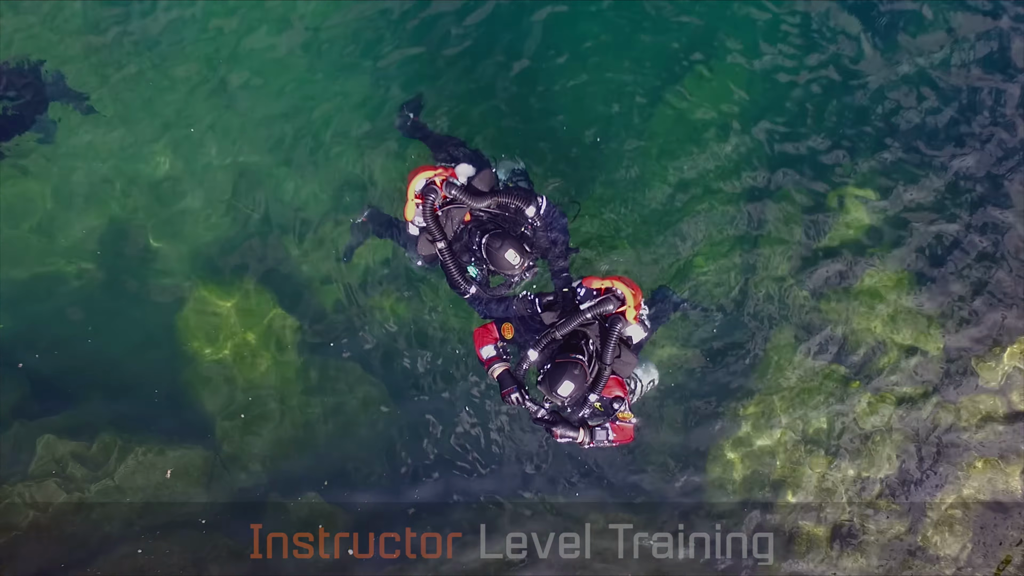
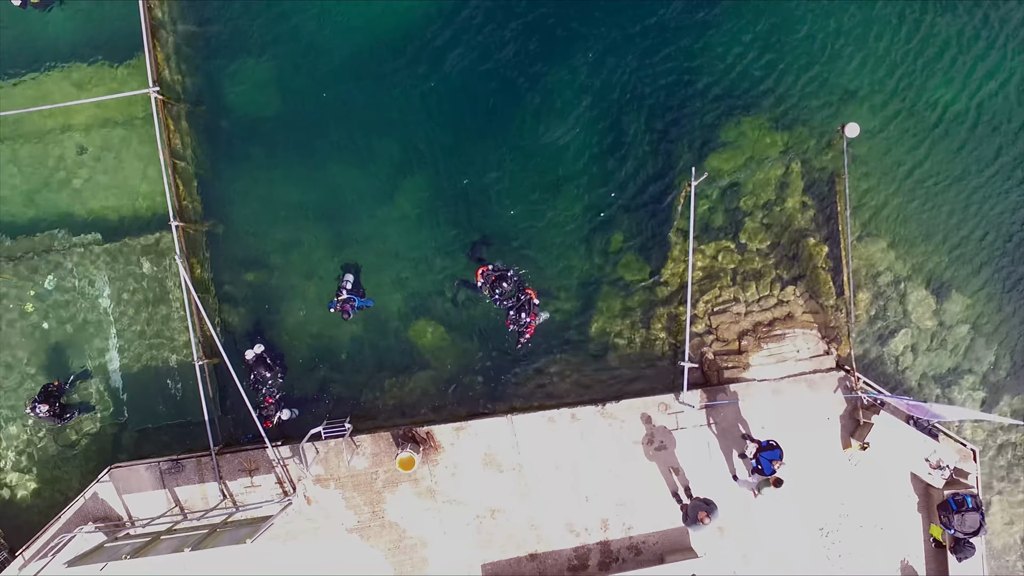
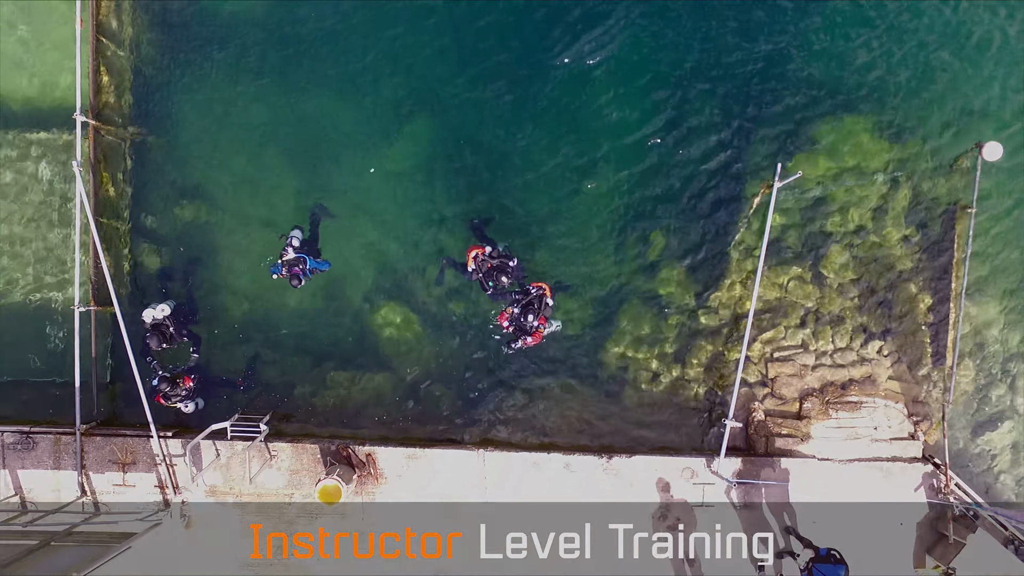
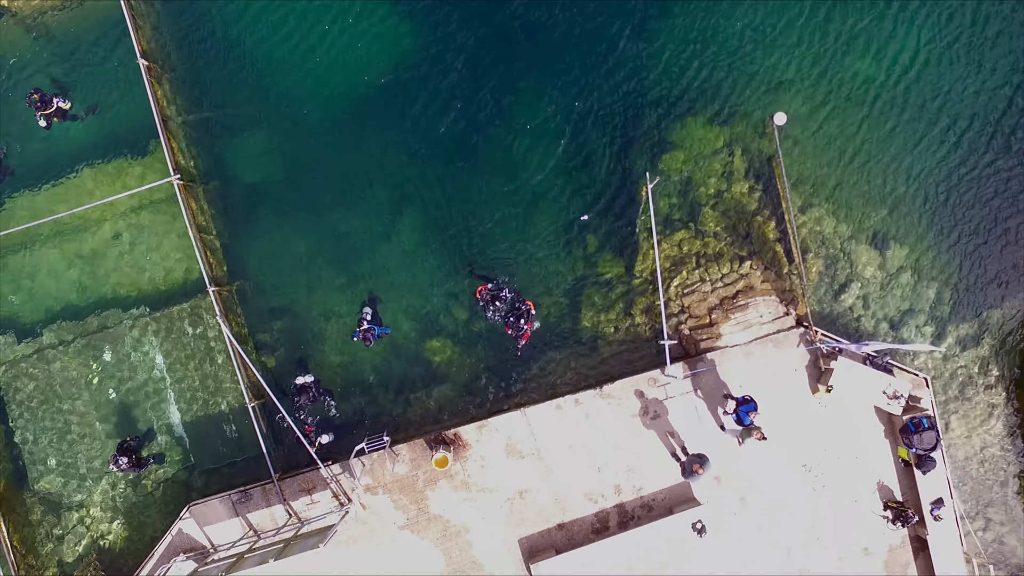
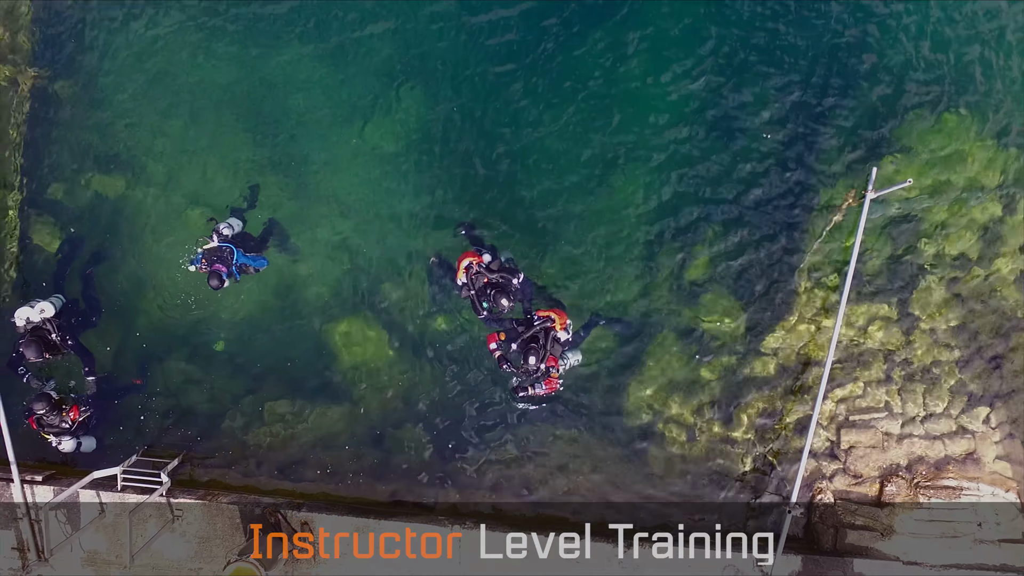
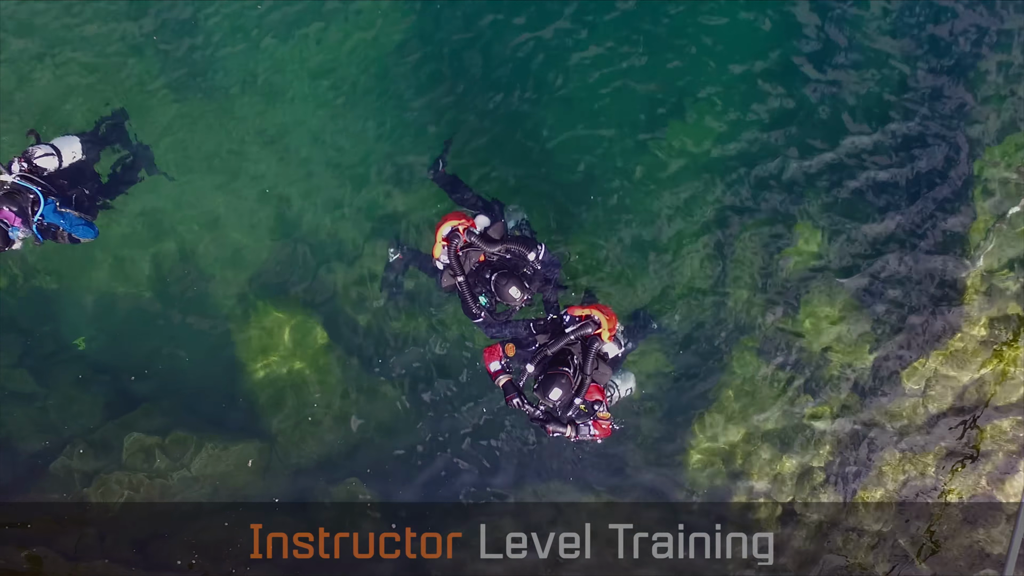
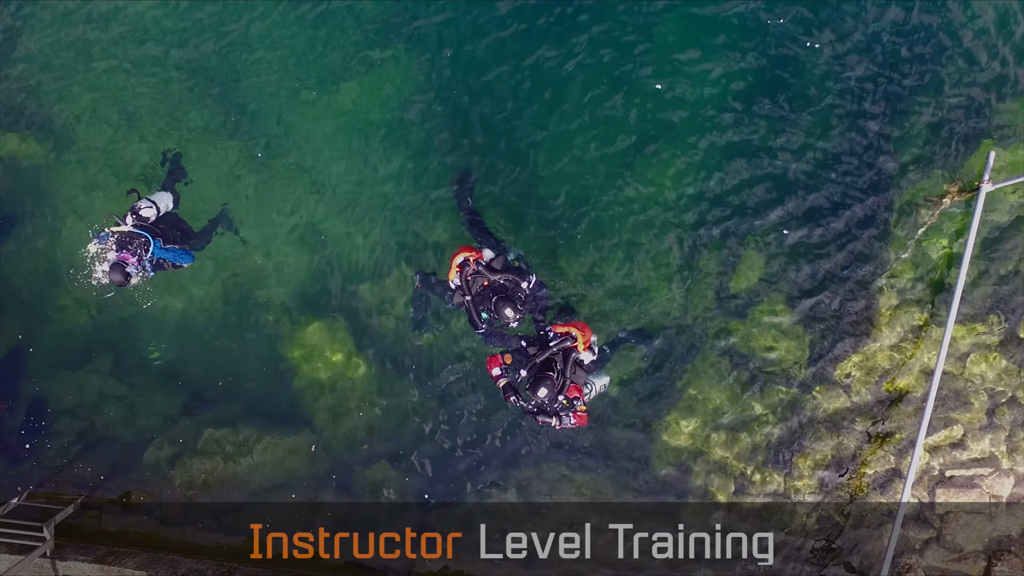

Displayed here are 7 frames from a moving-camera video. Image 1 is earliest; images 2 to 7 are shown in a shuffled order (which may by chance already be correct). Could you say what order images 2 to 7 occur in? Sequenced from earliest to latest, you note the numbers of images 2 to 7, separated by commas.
6, 7, 5, 3, 2, 4
